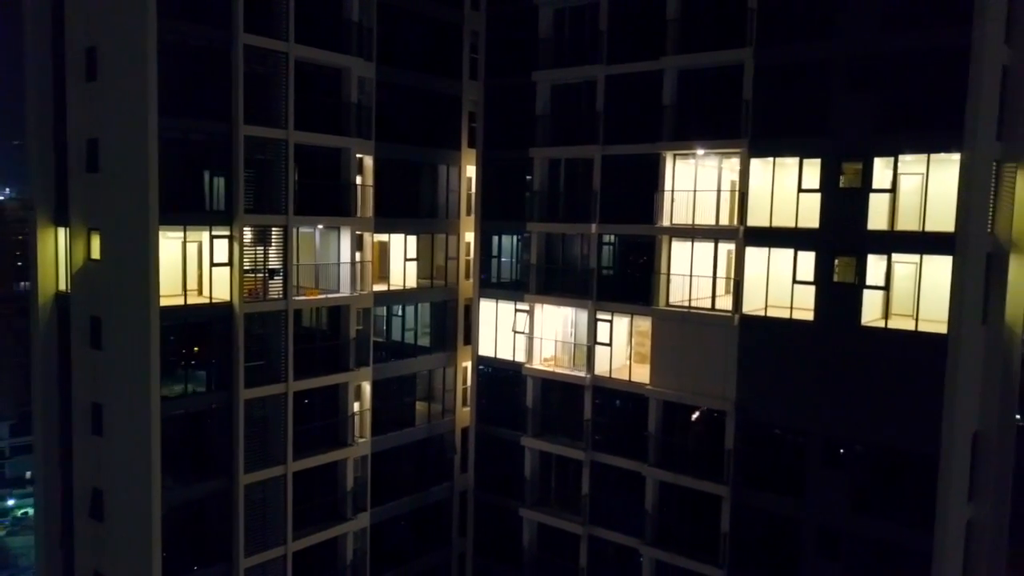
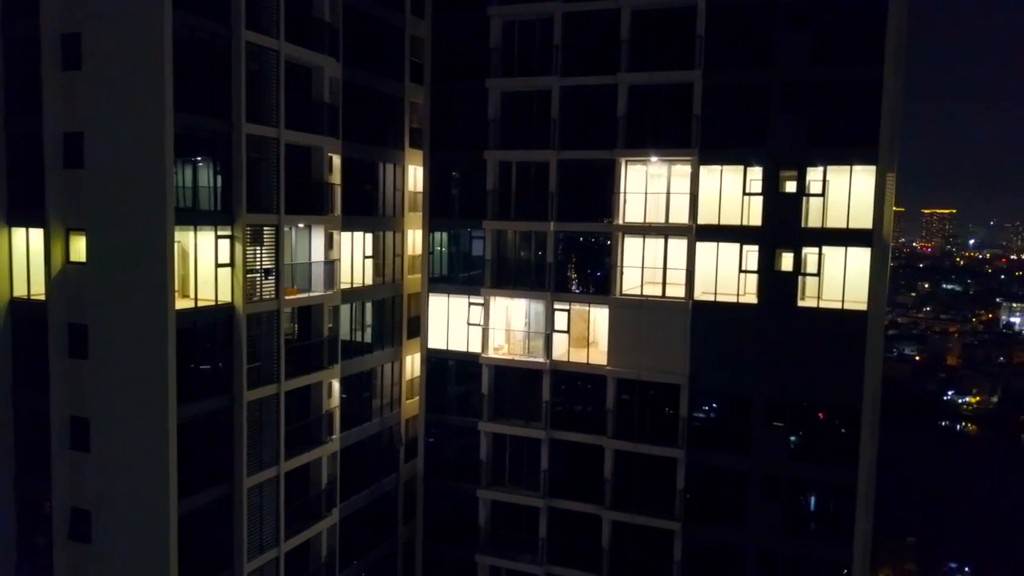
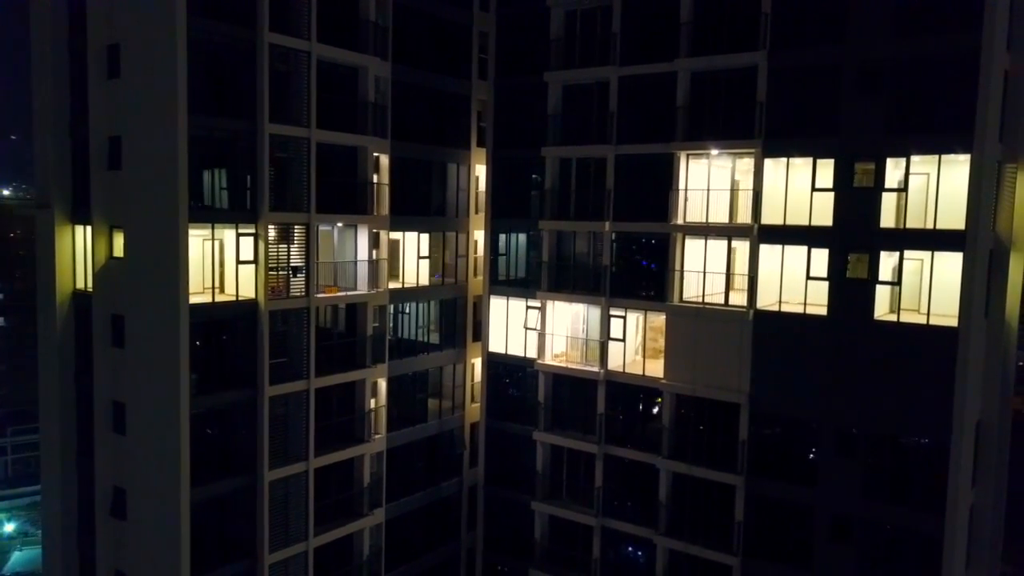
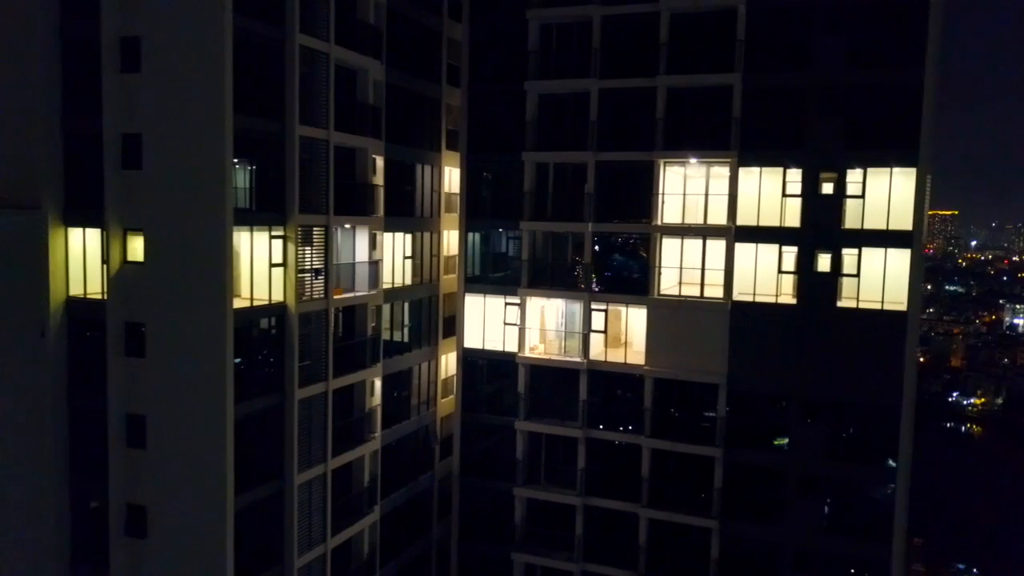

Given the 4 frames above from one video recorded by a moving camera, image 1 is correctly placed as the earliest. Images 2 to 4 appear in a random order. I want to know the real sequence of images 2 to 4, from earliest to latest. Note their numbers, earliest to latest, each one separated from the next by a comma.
3, 2, 4
